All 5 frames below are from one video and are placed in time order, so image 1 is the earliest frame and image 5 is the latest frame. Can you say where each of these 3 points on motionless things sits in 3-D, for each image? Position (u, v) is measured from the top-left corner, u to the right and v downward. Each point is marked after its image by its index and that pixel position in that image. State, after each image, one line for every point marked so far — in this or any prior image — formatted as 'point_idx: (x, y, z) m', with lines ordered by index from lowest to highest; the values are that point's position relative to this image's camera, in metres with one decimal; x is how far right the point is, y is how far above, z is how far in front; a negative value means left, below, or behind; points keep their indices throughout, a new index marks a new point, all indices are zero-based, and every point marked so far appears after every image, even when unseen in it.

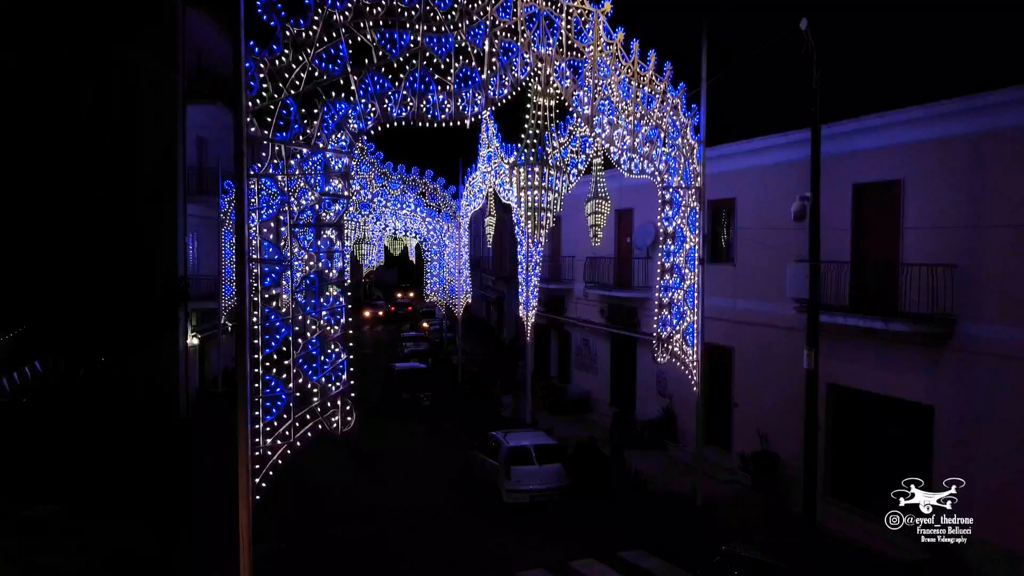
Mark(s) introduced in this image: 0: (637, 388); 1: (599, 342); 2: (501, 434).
0: (+2.9, -2.3, +17.7) m
1: (+2.2, -1.4, +19.3) m
2: (-0.2, -2.7, +13.7) m
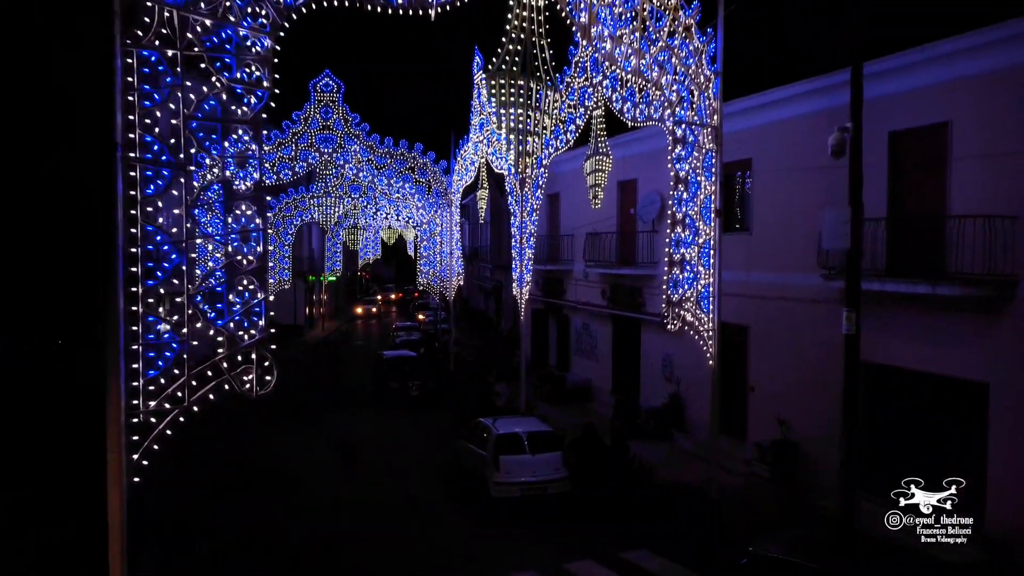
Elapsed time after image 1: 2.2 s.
0: (+2.8, -1.8, +16.2) m
1: (+2.1, -0.9, +17.9) m
2: (-0.4, -2.2, +12.3) m
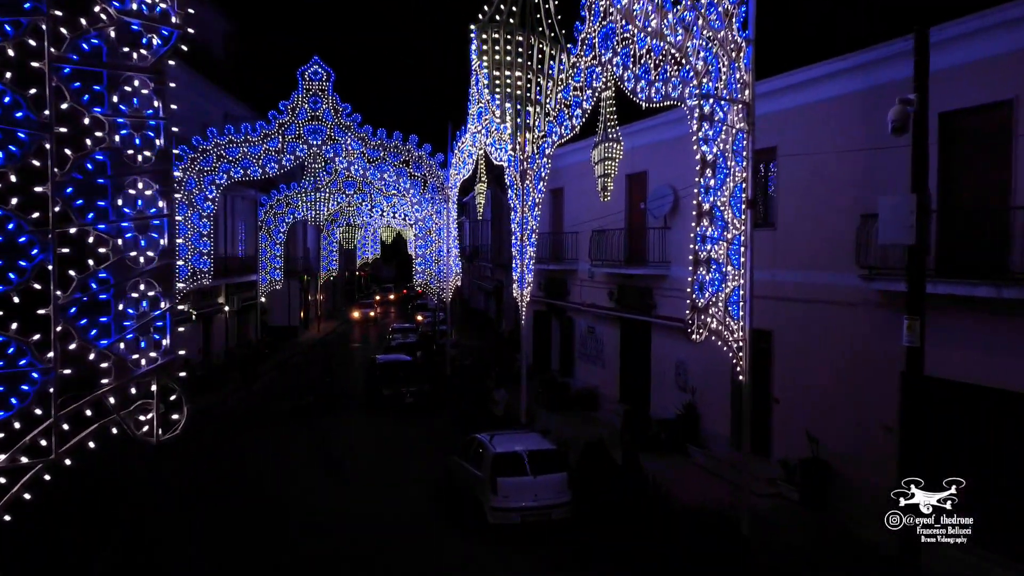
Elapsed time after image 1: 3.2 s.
0: (+2.8, -1.9, +15.0) m
1: (+2.1, -0.9, +16.7) m
2: (-0.4, -2.2, +11.1) m
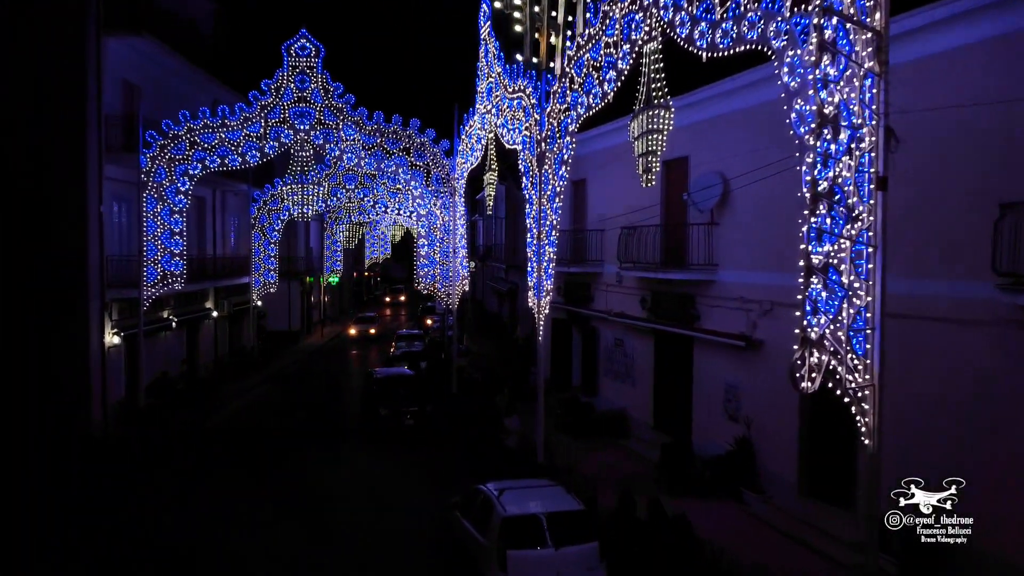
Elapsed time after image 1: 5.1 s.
0: (+3.0, -2.0, +12.6) m
1: (+2.4, -1.0, +14.2) m
2: (-0.2, -2.3, +8.7) m
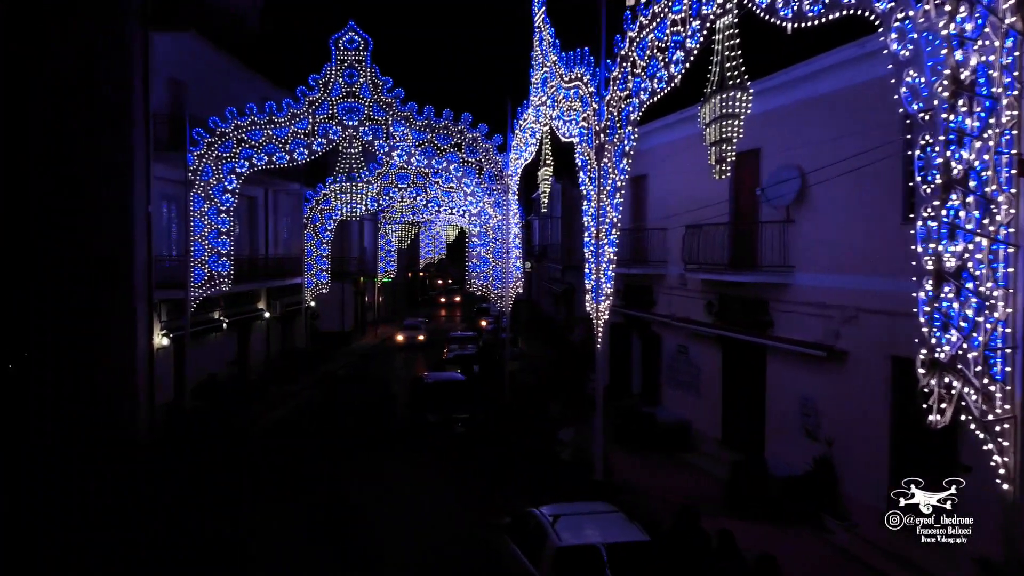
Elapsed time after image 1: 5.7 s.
0: (+3.9, -2.0, +11.5) m
1: (+3.4, -1.1, +13.3) m
2: (+0.4, -2.4, +7.9) m
